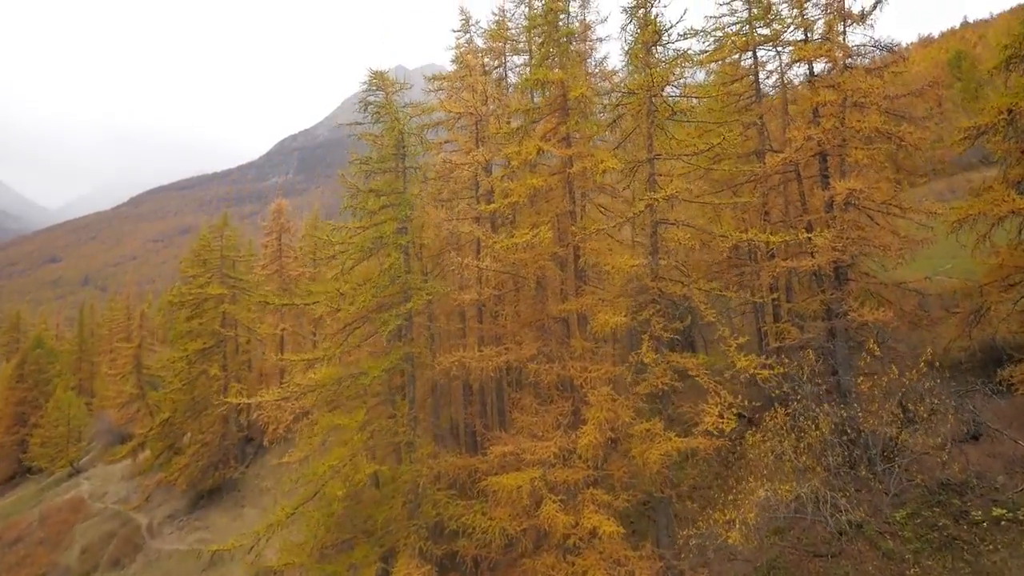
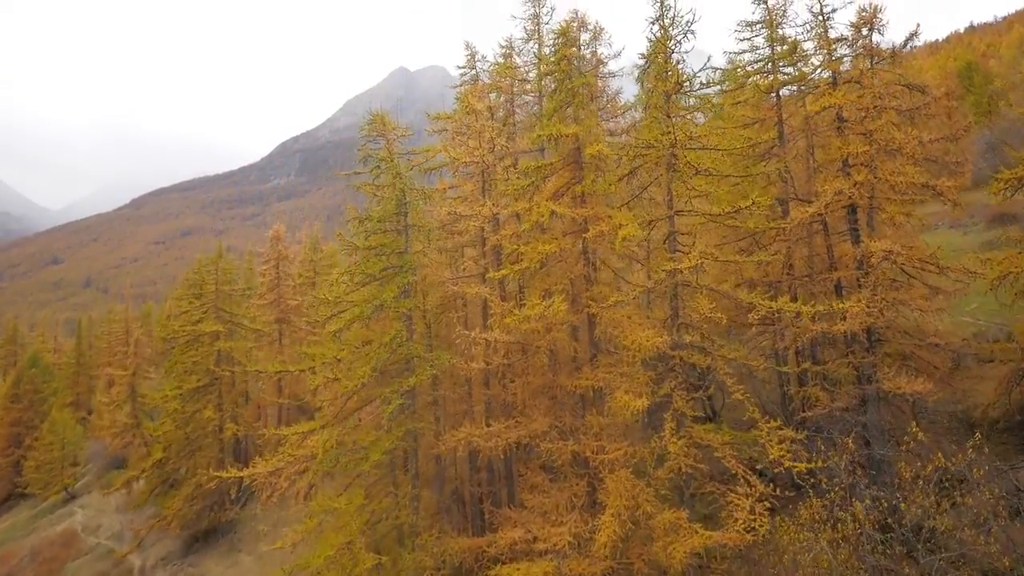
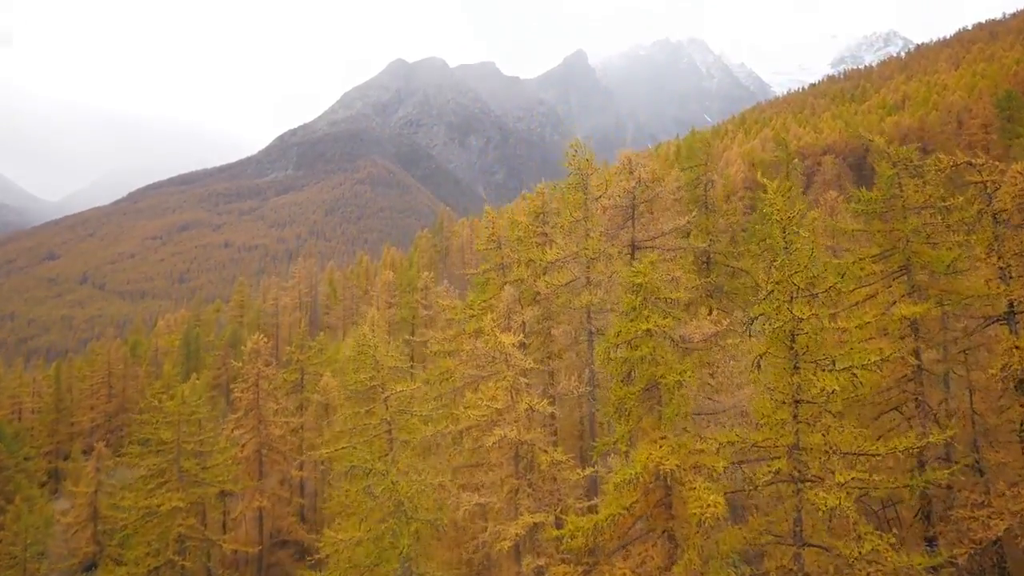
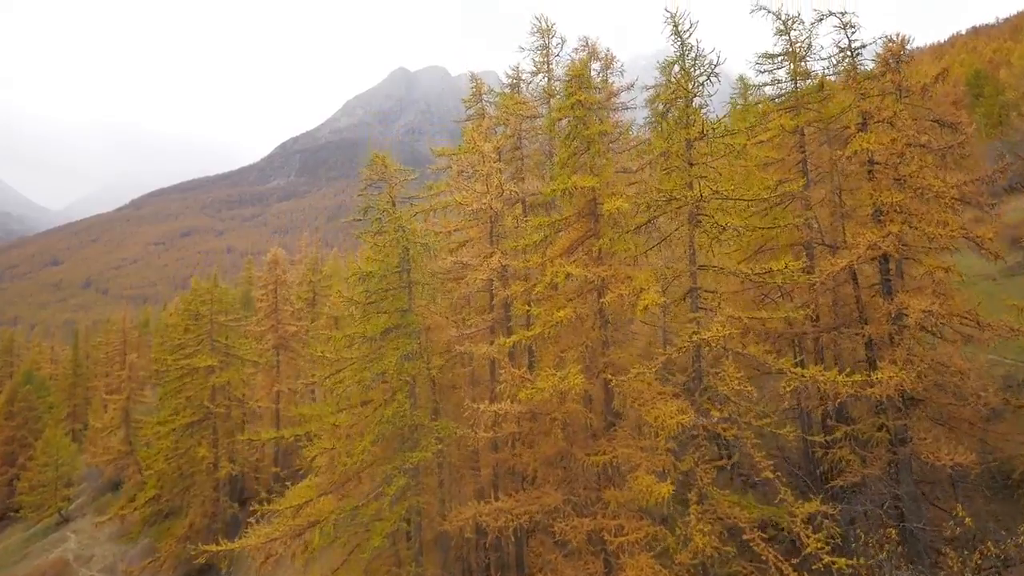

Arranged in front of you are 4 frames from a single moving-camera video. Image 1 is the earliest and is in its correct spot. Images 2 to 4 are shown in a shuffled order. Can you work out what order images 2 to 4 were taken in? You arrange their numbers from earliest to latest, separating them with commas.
2, 4, 3
